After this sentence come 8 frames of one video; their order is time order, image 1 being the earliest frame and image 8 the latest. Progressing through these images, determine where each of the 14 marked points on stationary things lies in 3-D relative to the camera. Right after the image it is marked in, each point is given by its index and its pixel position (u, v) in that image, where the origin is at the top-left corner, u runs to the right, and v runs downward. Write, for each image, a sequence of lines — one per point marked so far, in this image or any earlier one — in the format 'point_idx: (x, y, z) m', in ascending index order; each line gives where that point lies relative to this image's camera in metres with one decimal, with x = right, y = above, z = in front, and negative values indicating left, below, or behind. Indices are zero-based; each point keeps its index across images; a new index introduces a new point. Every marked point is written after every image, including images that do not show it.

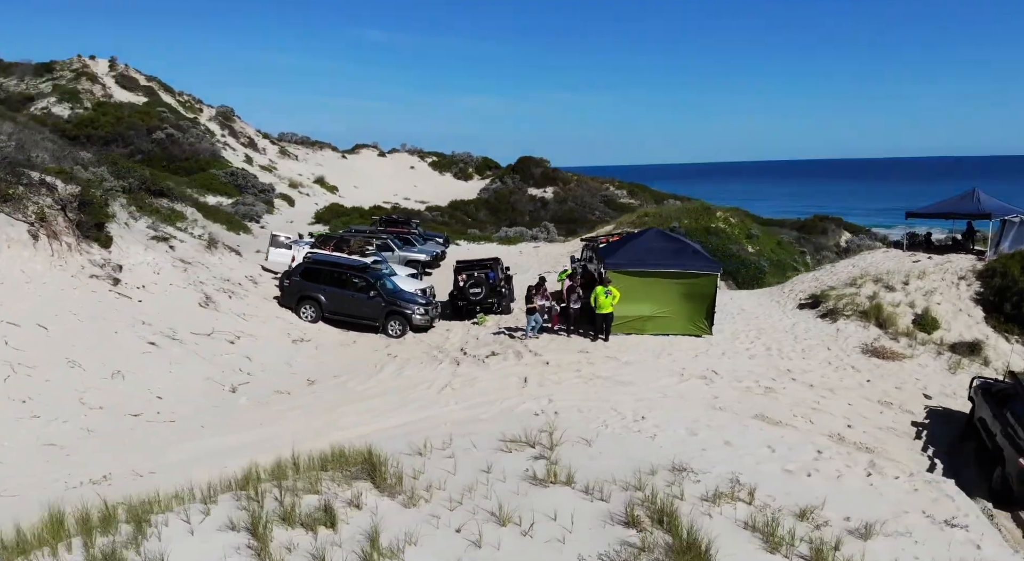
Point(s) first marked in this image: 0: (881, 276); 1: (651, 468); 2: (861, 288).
0: (+9.1, +0.2, +18.1) m
1: (+1.5, -2.0, +7.7) m
2: (+8.4, -0.1, +17.7) m
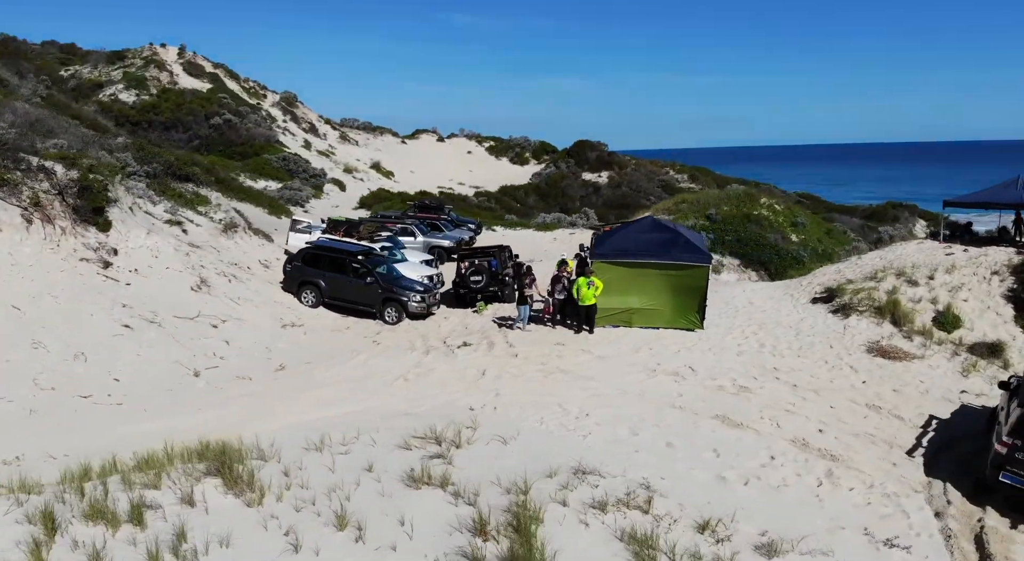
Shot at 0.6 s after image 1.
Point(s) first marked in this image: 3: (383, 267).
0: (+9.0, +0.3, +16.9) m
1: (+0.4, -1.9, +7.4) m
2: (+8.3, 0.0, +16.6) m
3: (-3.1, +0.3, +18.0) m
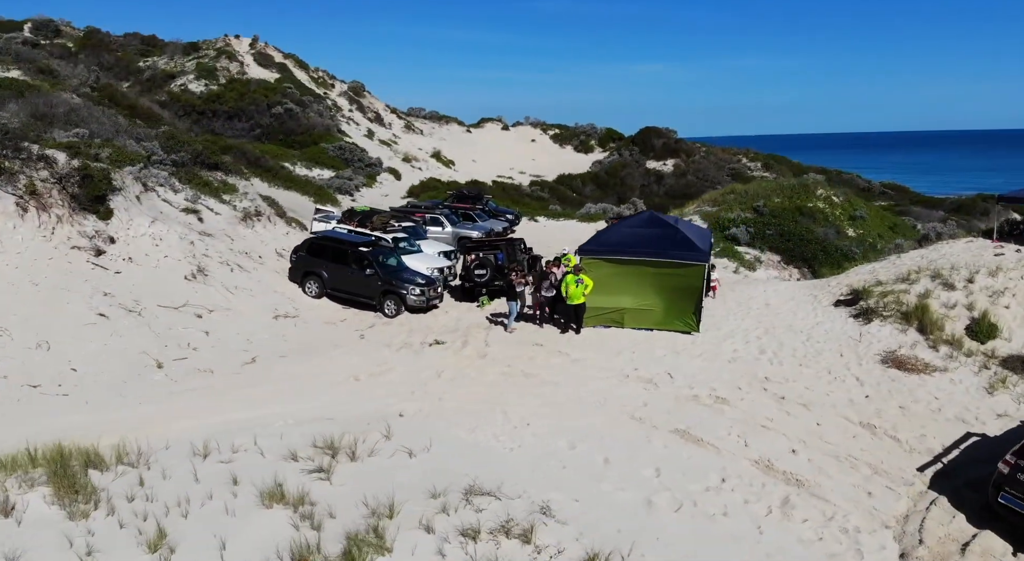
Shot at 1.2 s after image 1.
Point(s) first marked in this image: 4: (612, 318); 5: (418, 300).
0: (+8.9, +0.3, +15.4) m
1: (-0.7, -1.9, +6.8) m
2: (+8.2, 0.0, +15.1) m
3: (-3.0, +0.5, +17.7) m
4: (+1.9, -0.7, +13.8) m
5: (-2.1, -0.5, +16.8) m
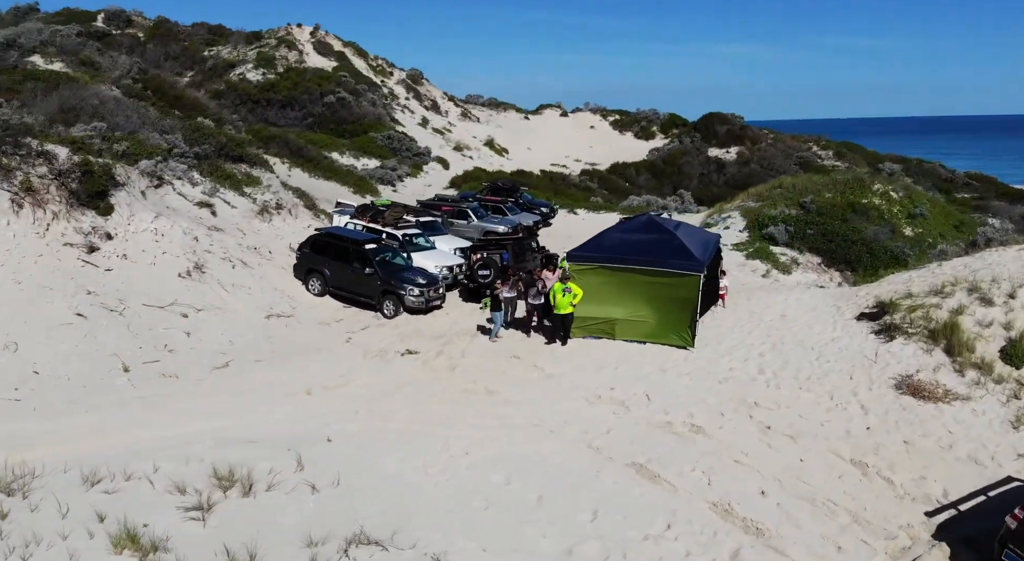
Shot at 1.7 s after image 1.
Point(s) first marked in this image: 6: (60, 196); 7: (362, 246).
0: (+8.8, 0.0, +13.8) m
1: (-1.6, -2.2, +6.3) m
2: (+8.0, -0.3, +13.6) m
3: (-2.9, +0.5, +17.3) m
4: (+1.6, -0.8, +12.9) m
5: (-2.1, -0.5, +16.3) m
6: (-9.1, +1.7, +14.8) m
7: (-3.5, +0.8, +17.1) m
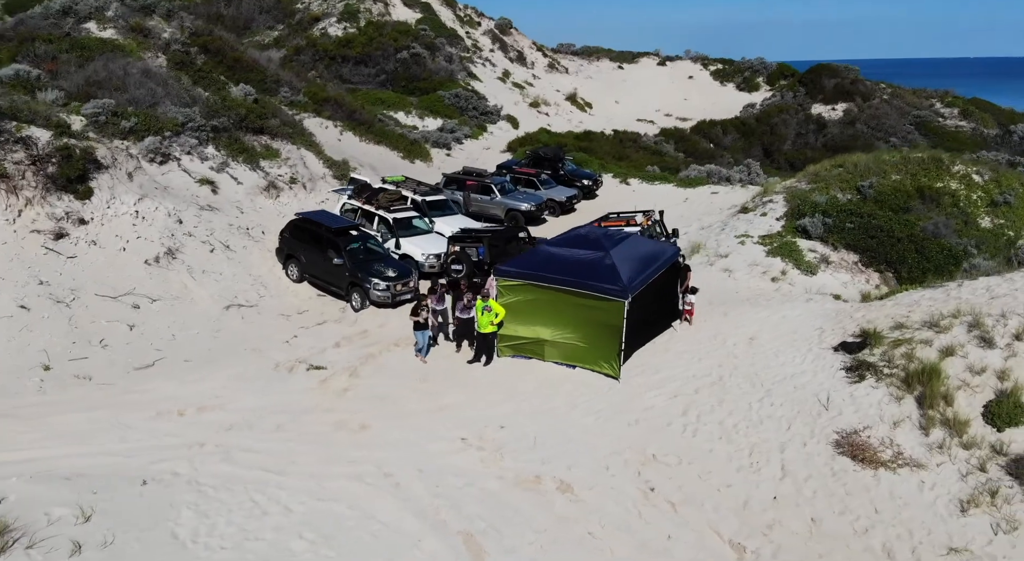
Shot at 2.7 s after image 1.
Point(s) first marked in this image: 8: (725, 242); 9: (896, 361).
0: (+7.6, -0.5, +11.7) m
1: (-4.0, -2.7, +6.0) m
2: (+6.8, -0.8, +11.7) m
3: (-3.4, +0.8, +16.9) m
4: (+0.3, -1.1, +12.0) m
5: (-2.8, -0.3, +15.9) m
6: (-9.8, +2.0, +15.3) m
7: (-4.0, +1.0, +16.8) m
8: (+5.6, +1.0, +19.6) m
9: (+5.9, -1.2, +11.3) m
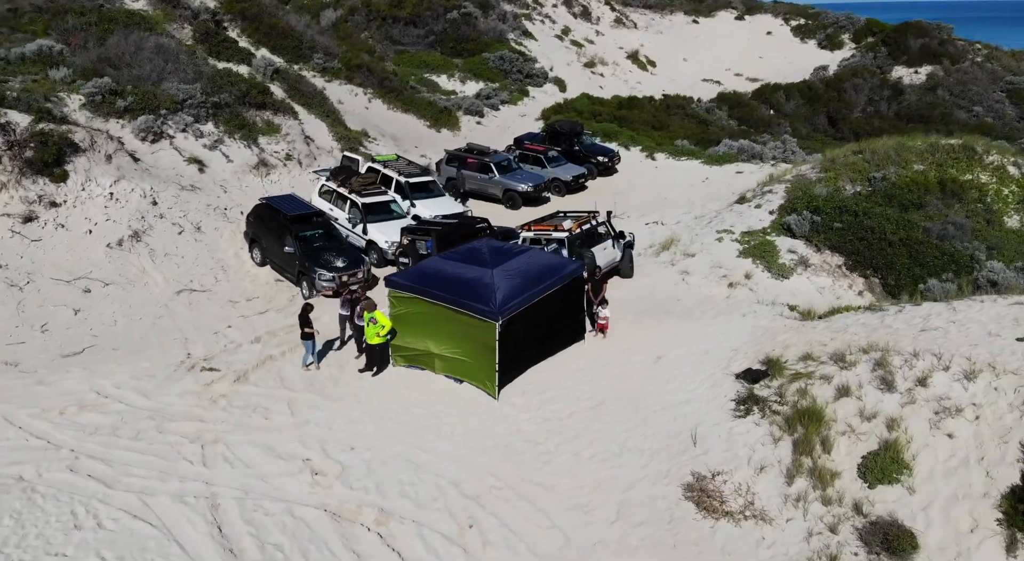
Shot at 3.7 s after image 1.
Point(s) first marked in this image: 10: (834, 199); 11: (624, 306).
0: (+5.7, -1.0, +10.8) m
1: (-6.5, -3.1, +6.7) m
2: (+4.9, -1.3, +10.8) m
3: (-4.4, +1.1, +17.1) m
4: (-1.5, -1.3, +12.0) m
5: (-4.0, -0.1, +16.2) m
6: (-11.0, +2.5, +16.3) m
7: (-5.1, +1.4, +17.1) m
8: (+4.8, +1.1, +18.8) m
9: (+4.0, -1.7, +10.7) m
10: (+8.5, +2.2, +19.7) m
11: (+2.2, -0.5, +14.6) m
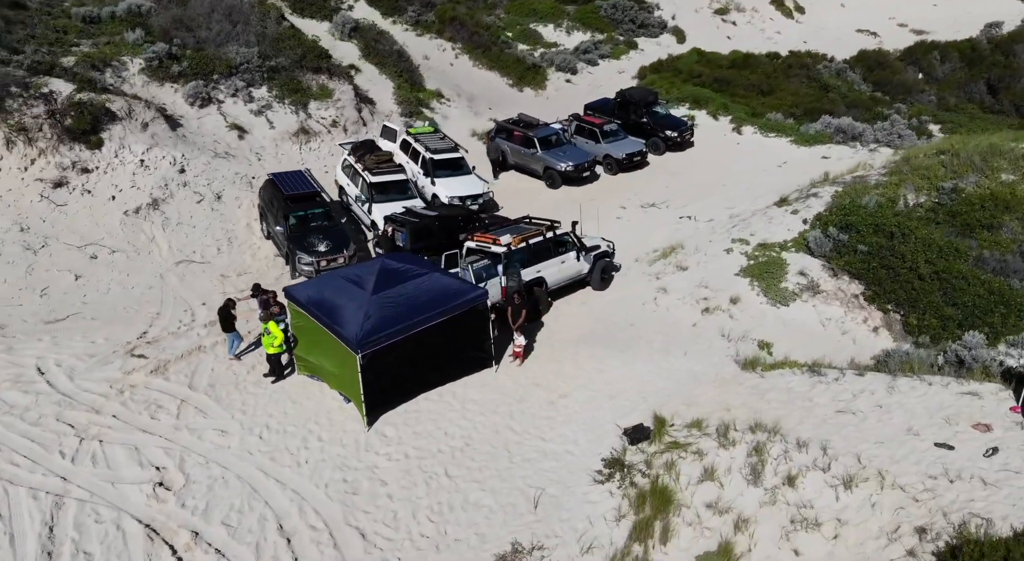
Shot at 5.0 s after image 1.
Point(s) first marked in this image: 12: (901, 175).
0: (+3.7, -2.0, +9.5) m
1: (-9.3, -3.2, +8.3) m
2: (+2.9, -2.2, +9.7) m
3: (-4.7, +1.6, +17.6) m
4: (-3.1, -1.5, +12.2) m
5: (-4.6, +0.2, +16.7) m
6: (-11.2, +3.5, +18.0) m
7: (-5.3, +1.9, +17.6) m
8: (+4.7, +0.8, +17.3) m
9: (+1.9, -2.5, +9.8) m
10: (+8.5, +1.6, +17.2) m
11: (+1.1, -0.9, +13.9) m
12: (+10.0, +2.7, +19.0) m
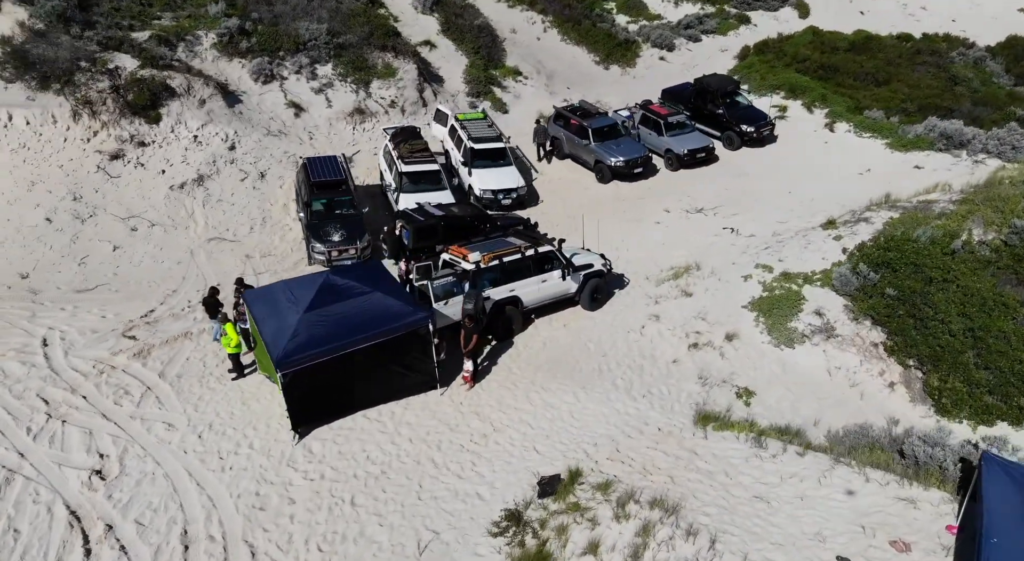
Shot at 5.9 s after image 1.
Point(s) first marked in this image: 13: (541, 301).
0: (+2.2, -2.9, +8.8) m
1: (-10.8, -2.9, +9.9) m
2: (+1.4, -3.0, +9.2) m
3: (-4.3, +1.9, +18.0) m
4: (-3.9, -1.6, +12.6) m
5: (-4.5, +0.5, +17.1) m
6: (-10.4, +4.4, +19.3) m
7: (-4.8, +2.3, +18.1) m
8: (+4.8, +0.2, +16.1) m
9: (+0.5, -3.2, +9.5) m
10: (+8.6, +0.7, +15.3) m
11: (+0.5, -1.3, +13.5) m
12: (+10.5, +1.7, +16.7) m
13: (+0.6, -0.4, +13.9) m
